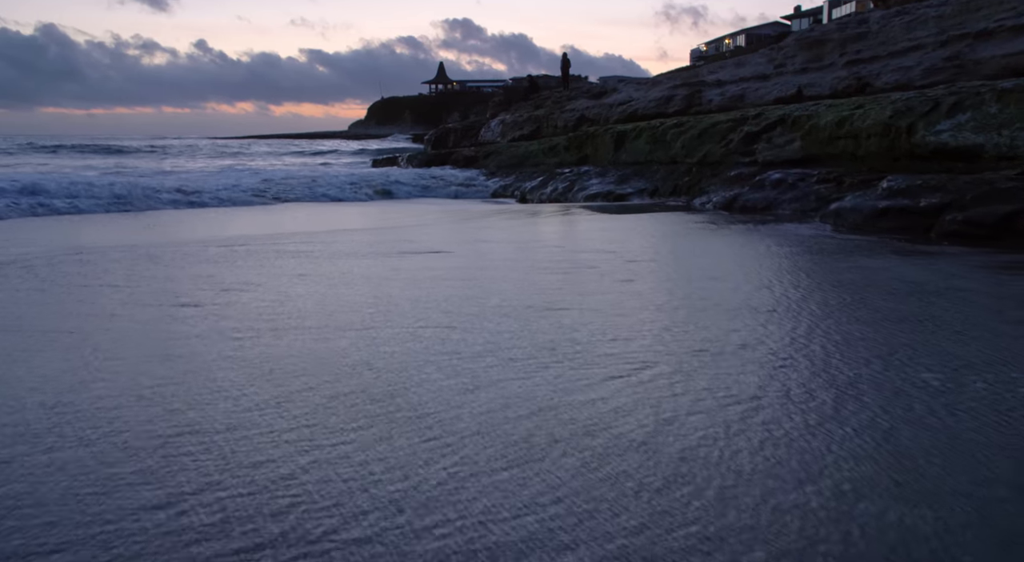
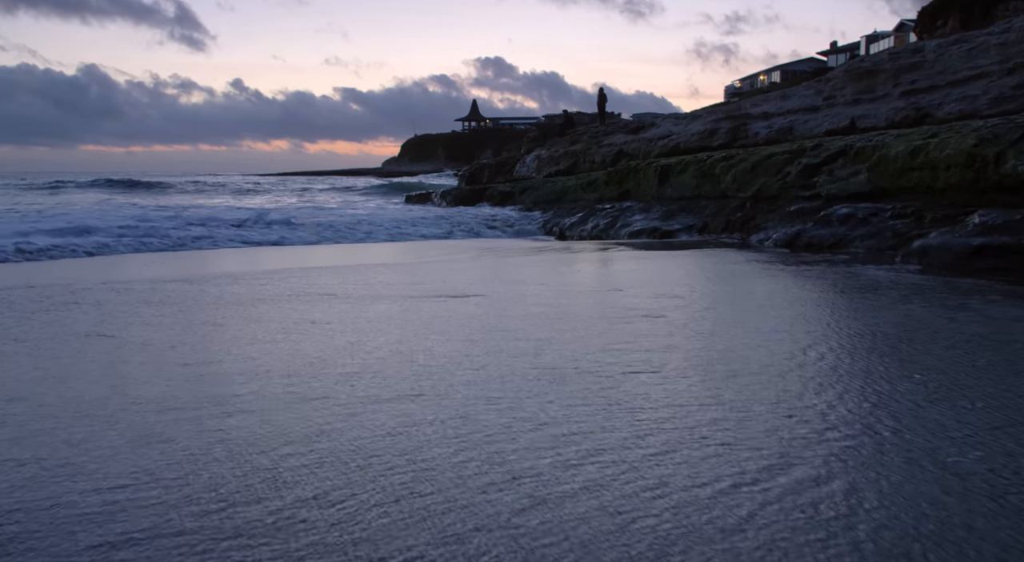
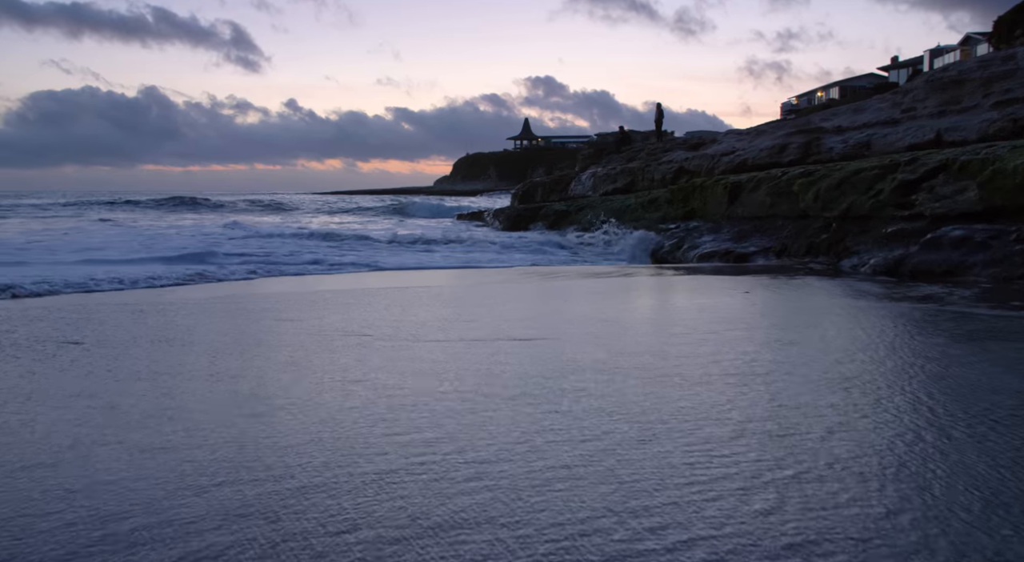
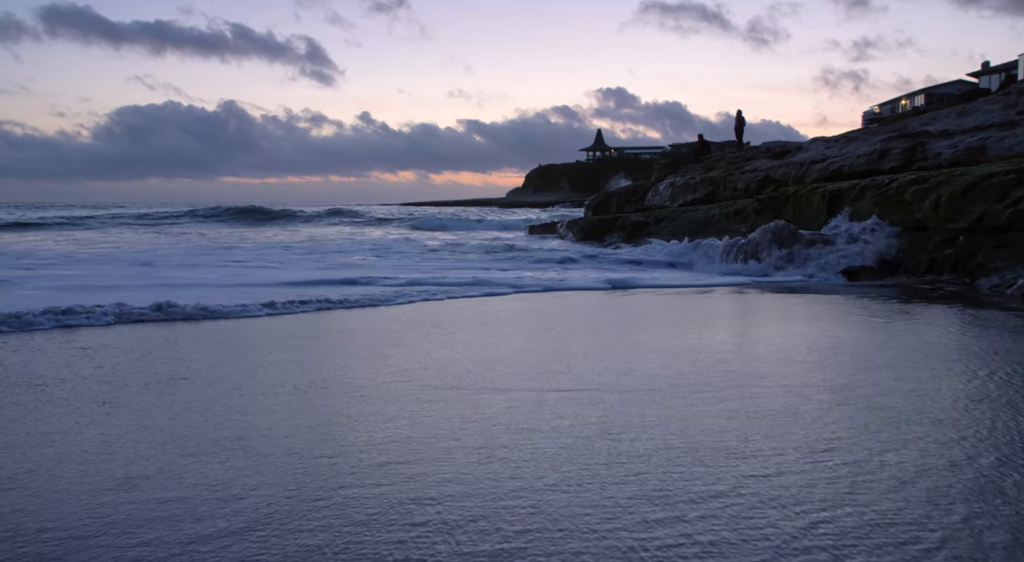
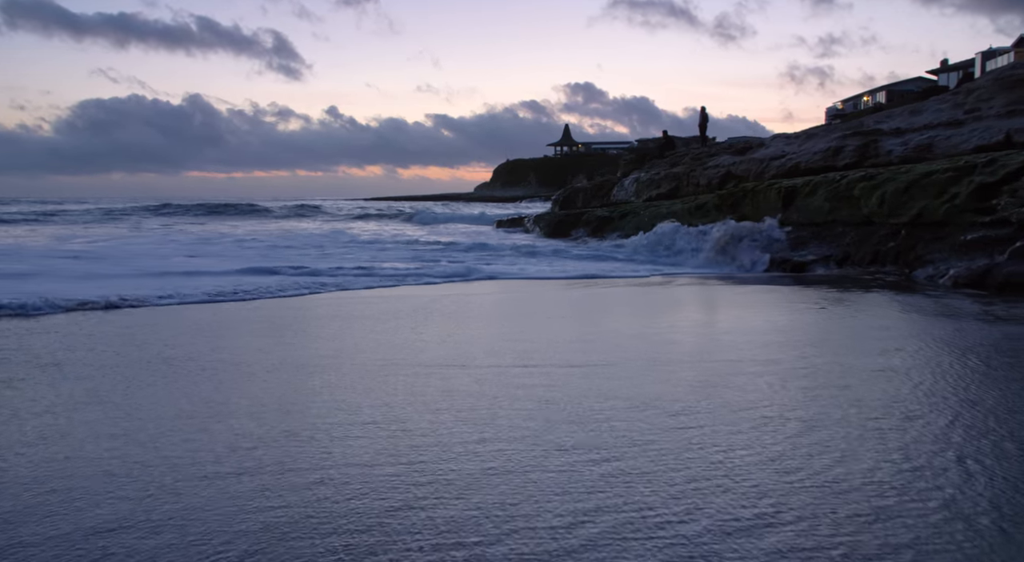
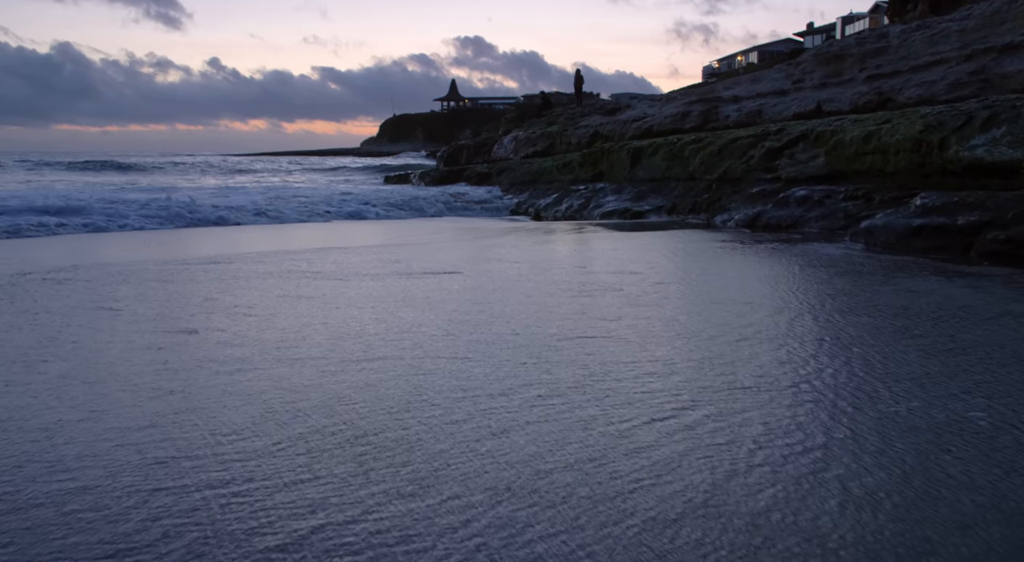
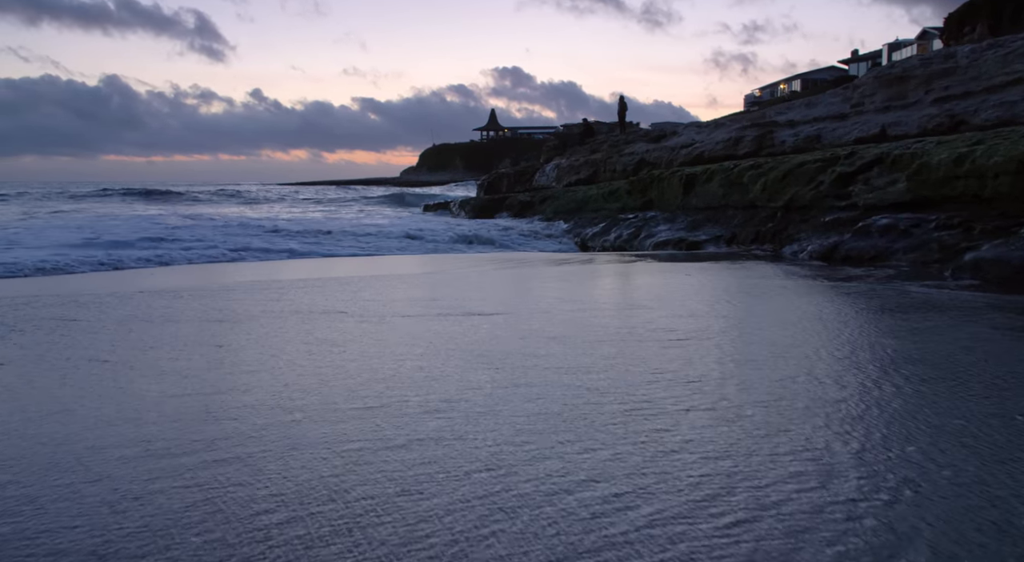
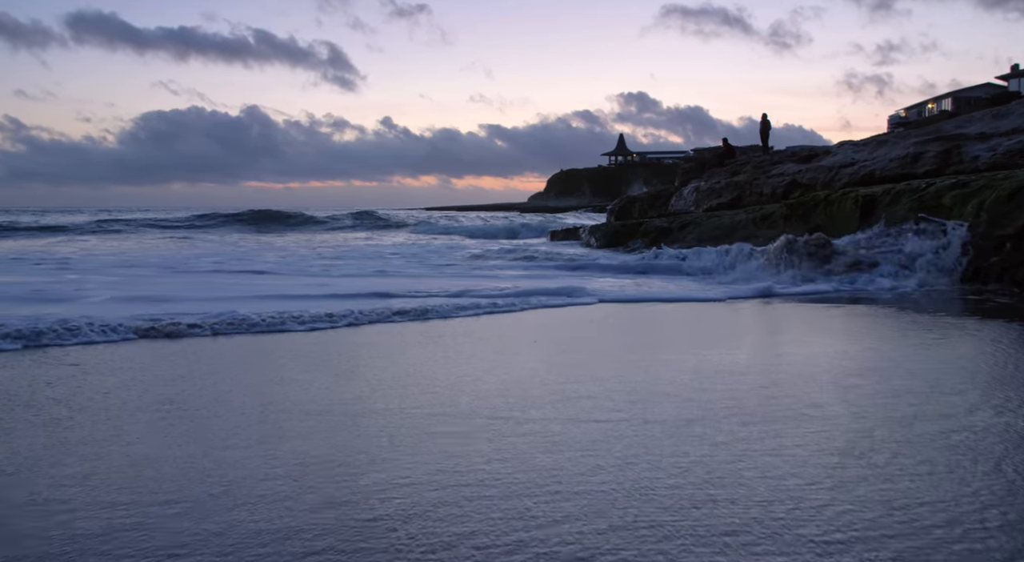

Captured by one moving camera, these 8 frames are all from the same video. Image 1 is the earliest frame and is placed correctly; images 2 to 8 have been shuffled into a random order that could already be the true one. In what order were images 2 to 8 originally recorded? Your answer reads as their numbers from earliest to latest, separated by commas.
6, 2, 7, 3, 5, 4, 8
